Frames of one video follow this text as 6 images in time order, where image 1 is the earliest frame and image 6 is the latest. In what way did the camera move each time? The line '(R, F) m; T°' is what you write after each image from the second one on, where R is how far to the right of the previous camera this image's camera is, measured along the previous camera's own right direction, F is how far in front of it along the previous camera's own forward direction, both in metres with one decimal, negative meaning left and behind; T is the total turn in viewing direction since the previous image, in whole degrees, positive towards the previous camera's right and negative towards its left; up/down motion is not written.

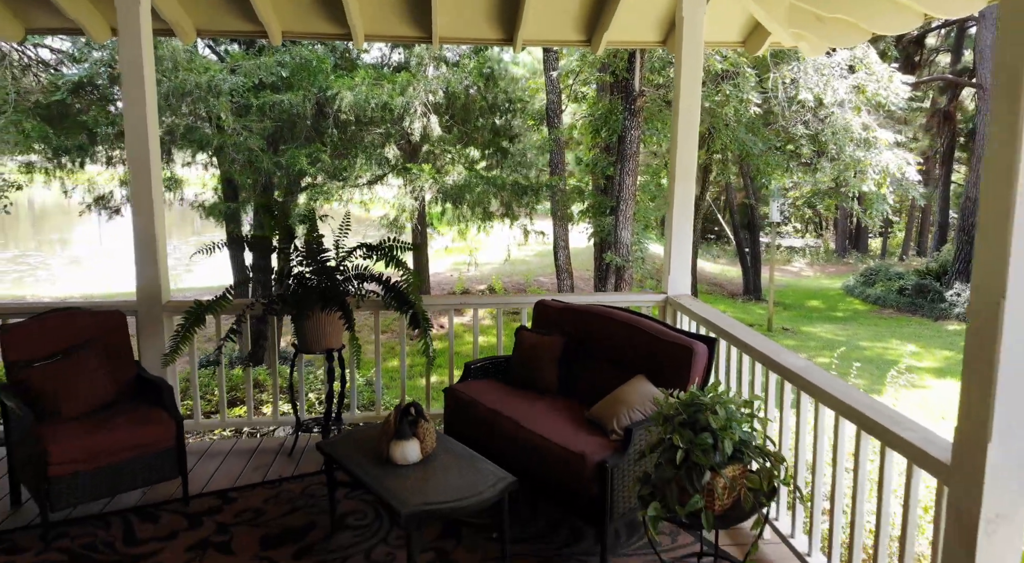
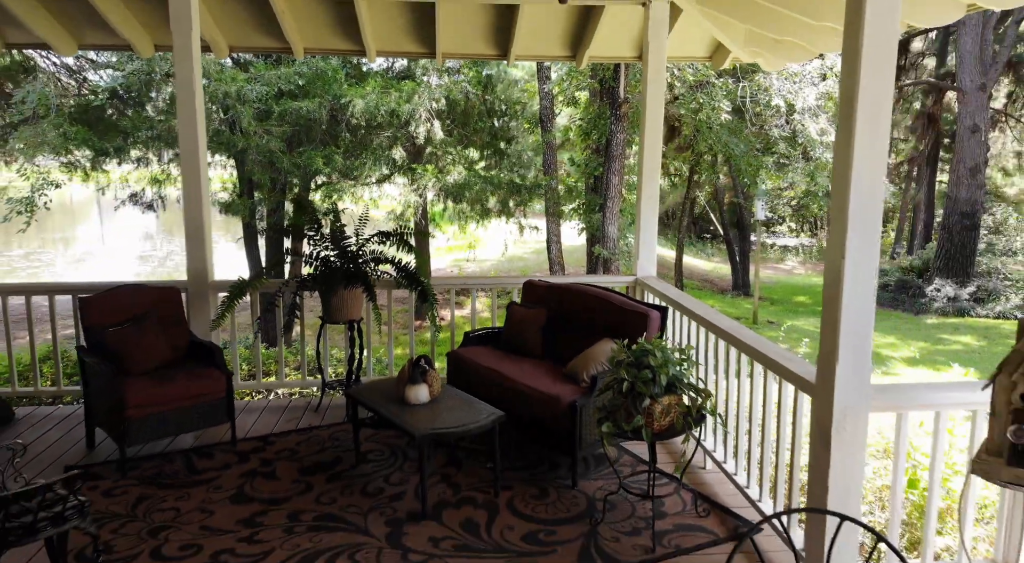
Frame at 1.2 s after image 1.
(+0.1, -0.7) m; 0°
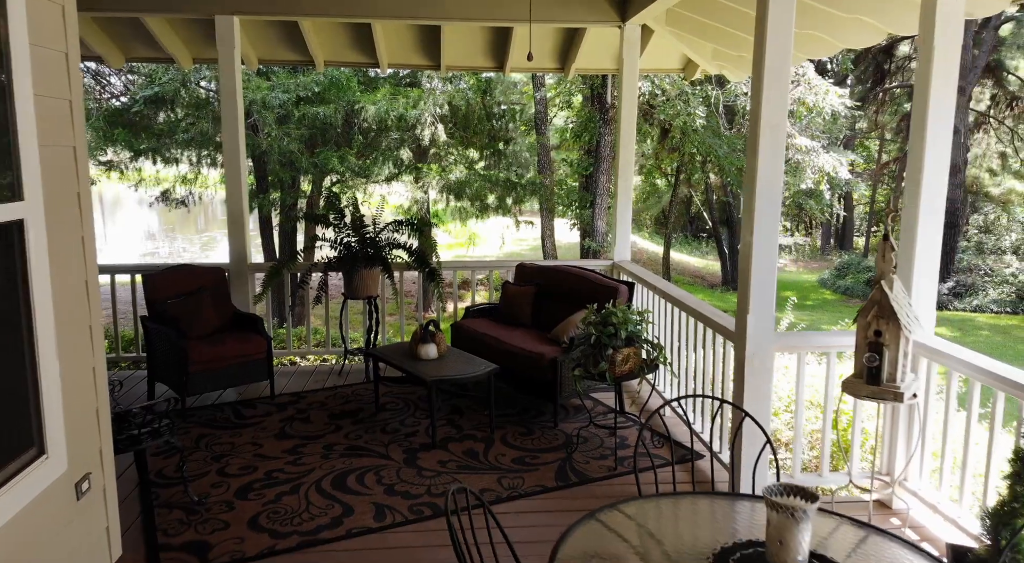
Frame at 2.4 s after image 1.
(0.0, -0.8) m; 0°
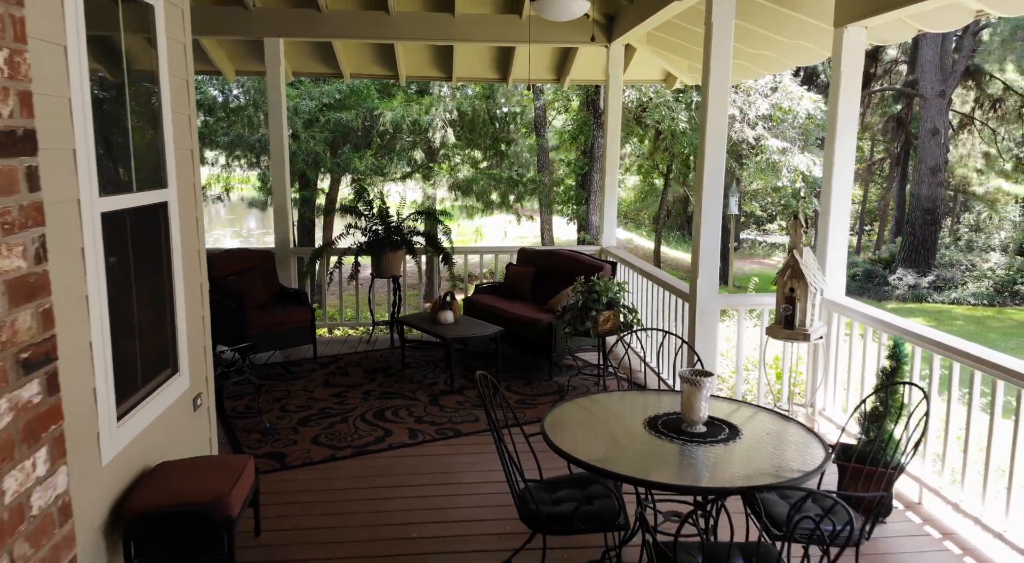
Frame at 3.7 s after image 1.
(0.0, -1.0) m; 0°
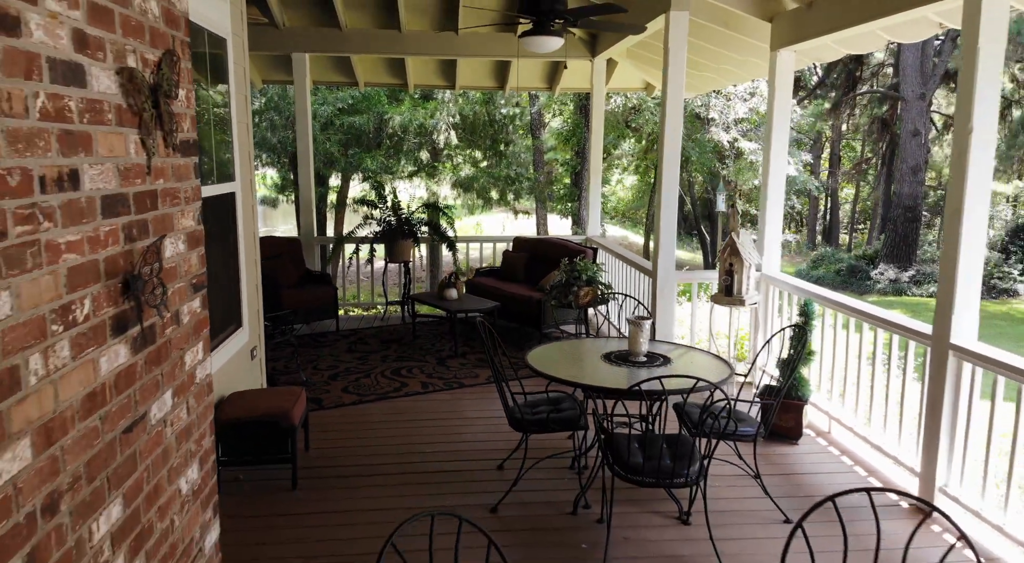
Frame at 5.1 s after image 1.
(0.0, -0.9) m; 0°
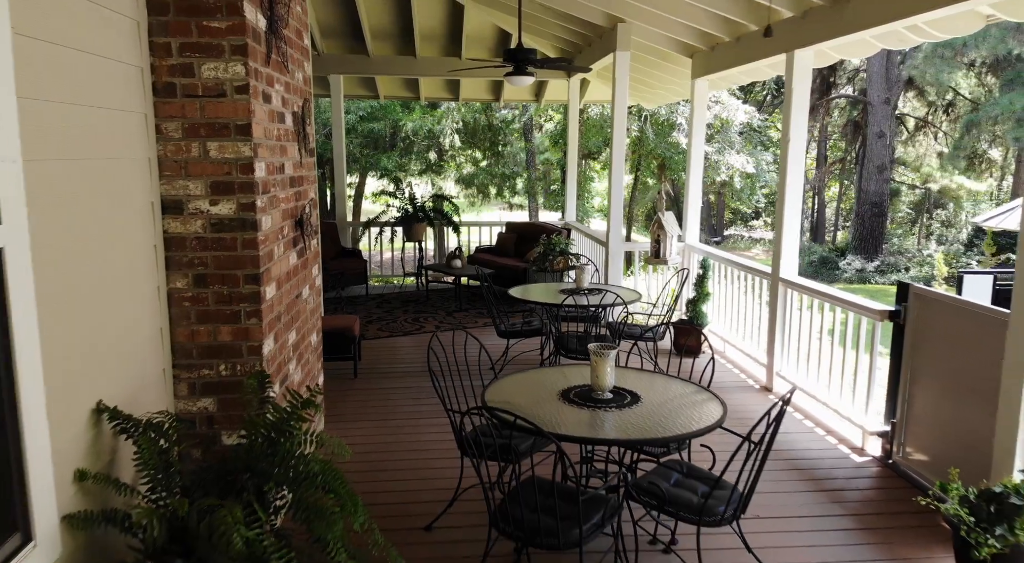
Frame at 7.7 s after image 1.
(+0.1, -1.9) m; 0°
